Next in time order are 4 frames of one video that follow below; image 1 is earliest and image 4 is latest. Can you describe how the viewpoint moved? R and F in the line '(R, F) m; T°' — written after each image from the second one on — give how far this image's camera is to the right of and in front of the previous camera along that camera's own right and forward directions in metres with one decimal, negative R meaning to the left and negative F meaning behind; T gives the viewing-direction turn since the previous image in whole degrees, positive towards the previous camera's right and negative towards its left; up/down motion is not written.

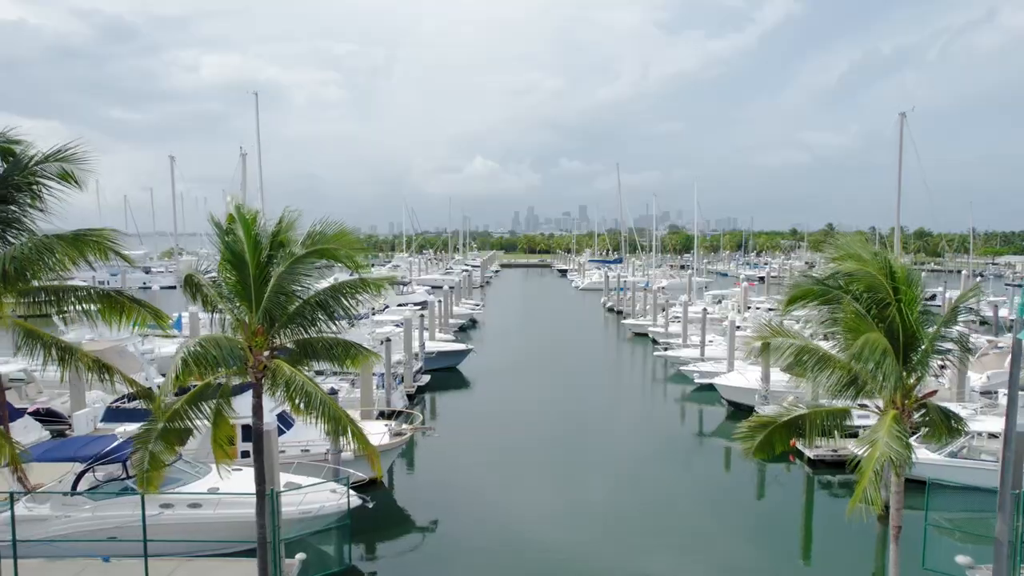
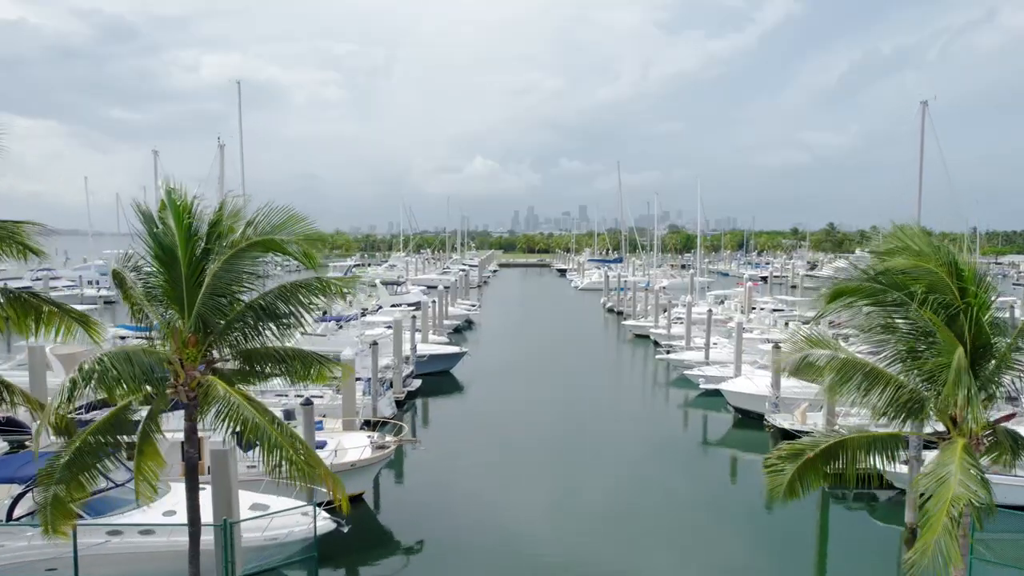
(+0.2, +1.3) m; 0°
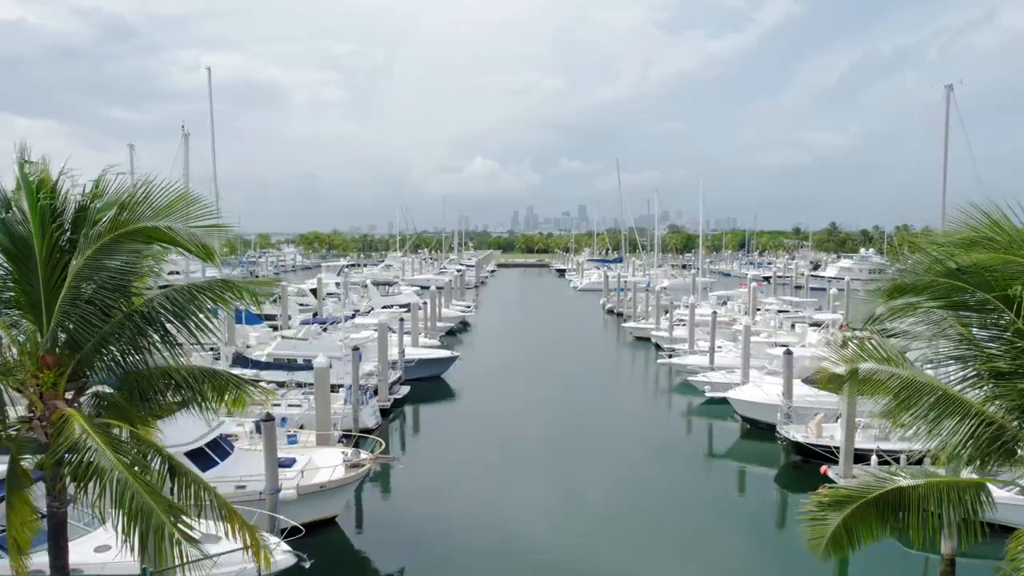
(+0.3, +1.5) m; 0°
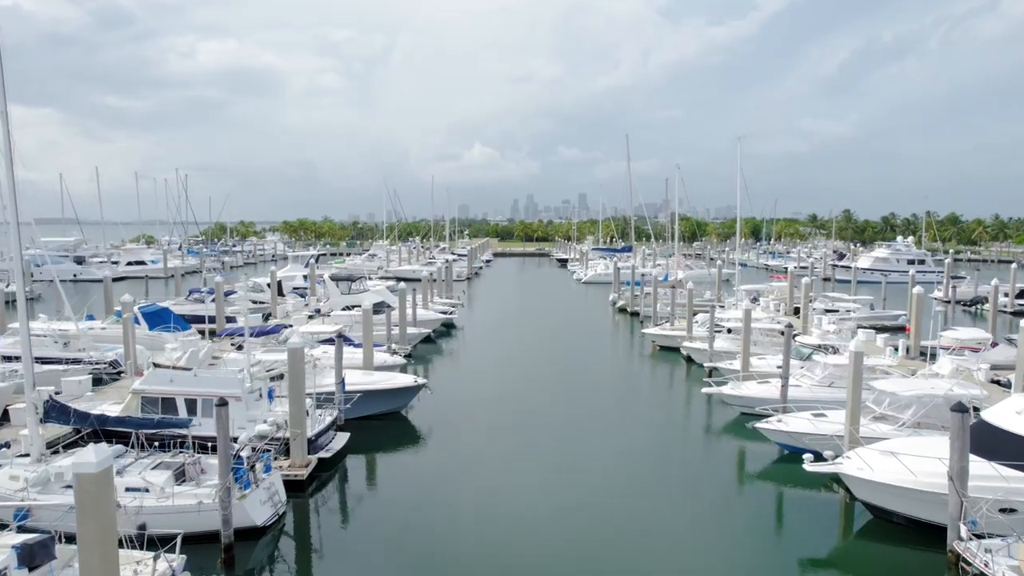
(+0.4, +8.1) m; 0°
